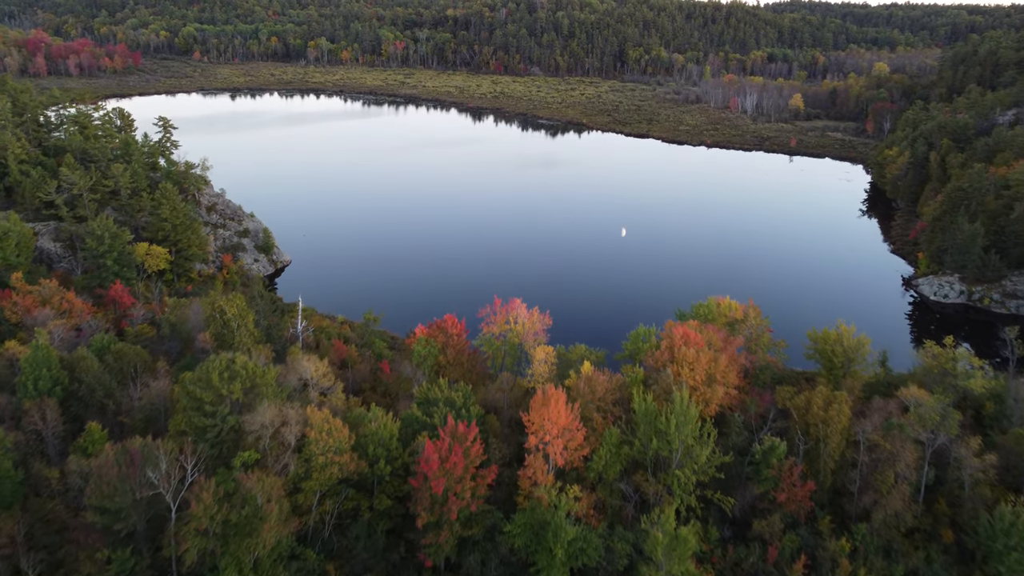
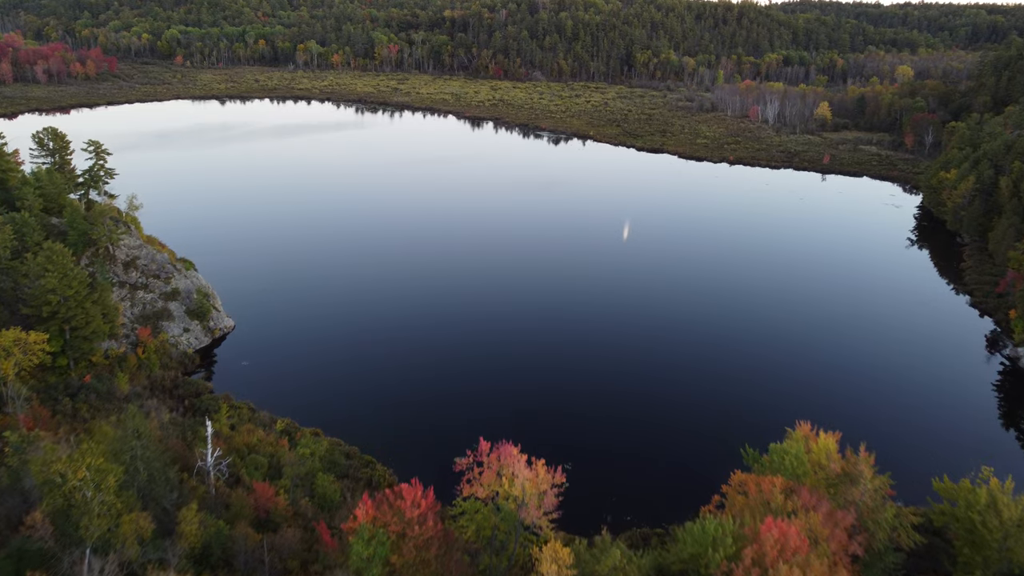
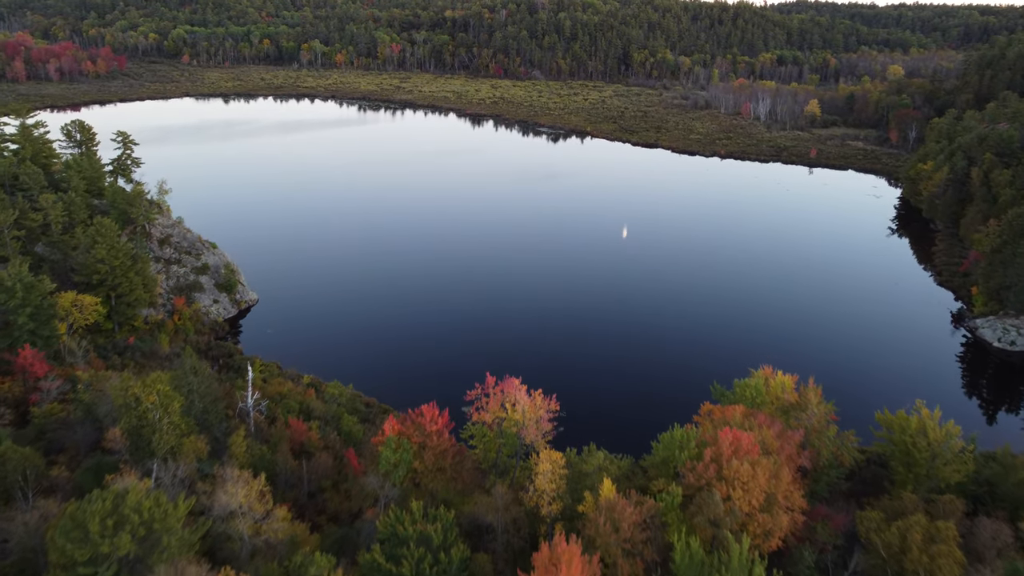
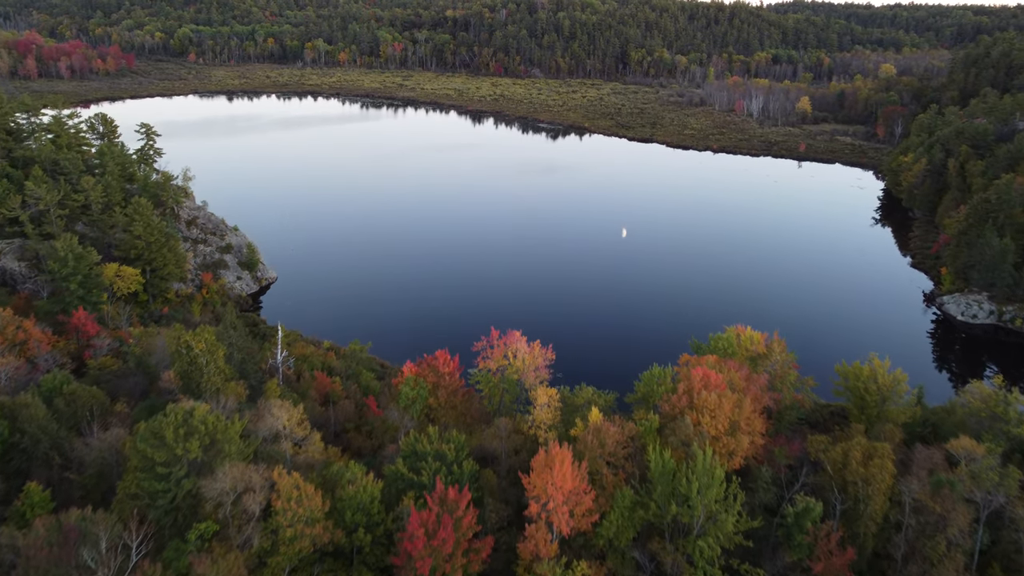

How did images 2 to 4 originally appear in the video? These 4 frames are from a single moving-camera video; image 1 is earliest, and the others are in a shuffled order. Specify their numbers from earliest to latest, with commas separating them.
4, 3, 2
